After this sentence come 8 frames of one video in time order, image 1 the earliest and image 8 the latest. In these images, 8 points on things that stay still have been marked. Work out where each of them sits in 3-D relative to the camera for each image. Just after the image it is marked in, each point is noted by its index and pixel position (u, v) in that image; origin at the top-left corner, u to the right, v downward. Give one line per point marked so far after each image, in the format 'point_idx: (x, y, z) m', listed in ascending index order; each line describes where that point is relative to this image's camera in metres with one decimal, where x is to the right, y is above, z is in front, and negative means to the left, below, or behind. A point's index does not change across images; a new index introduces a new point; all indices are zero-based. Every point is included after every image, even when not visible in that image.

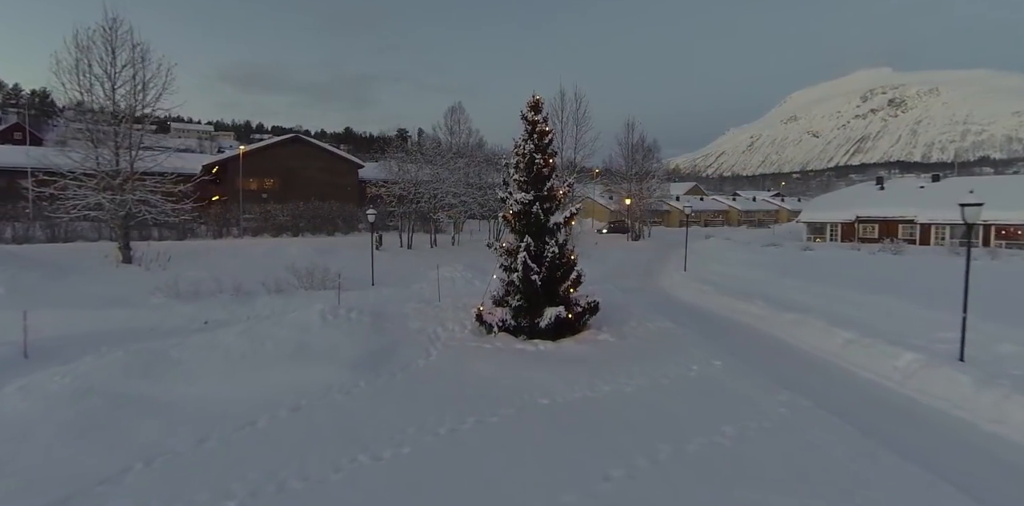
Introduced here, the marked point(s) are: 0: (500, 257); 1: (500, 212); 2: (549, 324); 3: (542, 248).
0: (-0.2, -0.1, +10.3) m
1: (-0.2, +0.8, +10.2) m
2: (+0.7, -1.3, +9.5) m
3: (+0.6, +0.1, +9.8) m
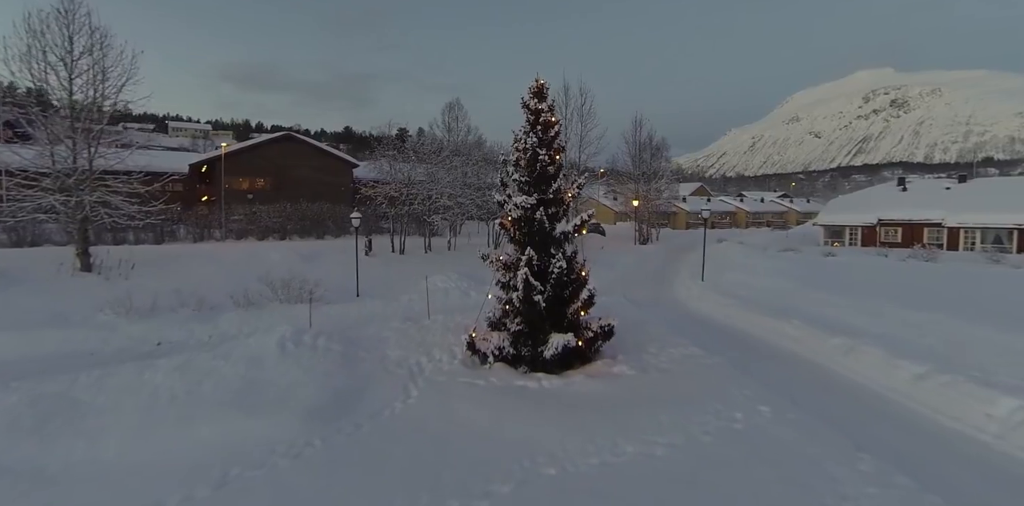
0: (-0.2, -0.3, +8.6) m
1: (-0.2, +0.6, +8.5) m
2: (+0.6, -1.5, +7.9) m
3: (+0.5, -0.1, +8.2) m
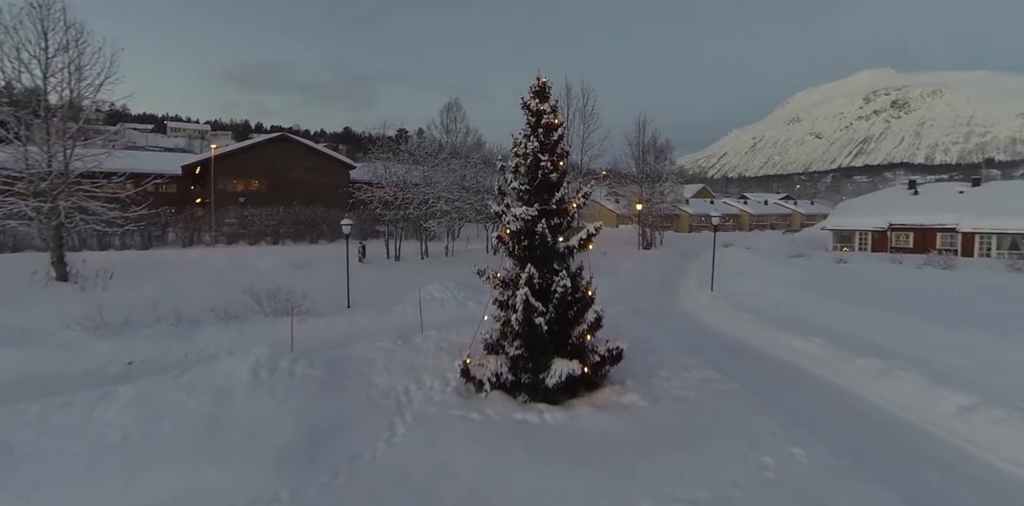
0: (-0.3, -0.5, +7.8) m
1: (-0.3, +0.3, +7.7) m
2: (+0.6, -1.8, +7.1) m
3: (+0.5, -0.4, +7.4) m
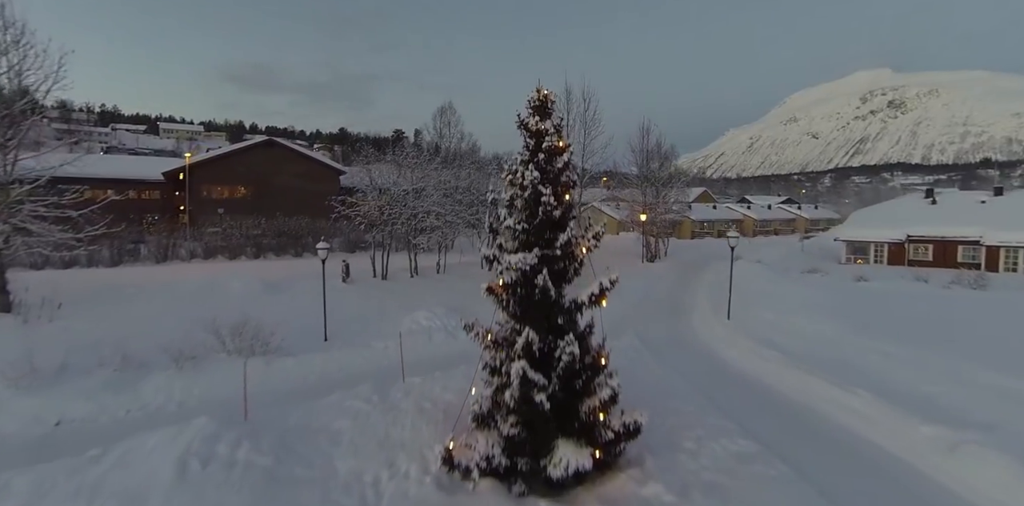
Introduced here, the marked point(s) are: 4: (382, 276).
0: (-0.3, -1.2, +6.4) m
1: (-0.3, -0.3, +6.3) m
2: (+0.6, -2.4, +5.7) m
3: (+0.5, -1.0, +6.0) m
4: (-4.6, -0.9, +18.7) m
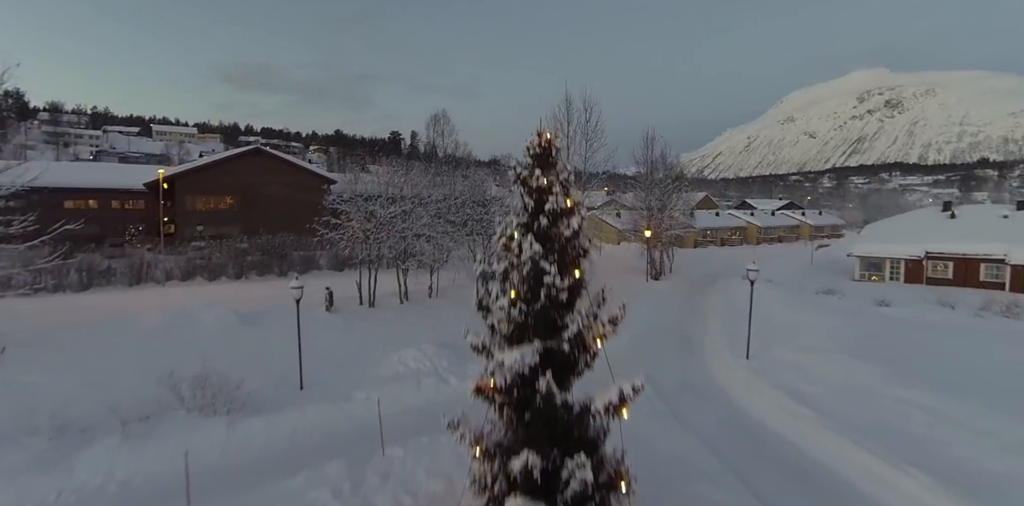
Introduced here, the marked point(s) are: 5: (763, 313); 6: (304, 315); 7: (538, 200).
0: (-0.4, -2.0, +5.1) m
1: (-0.4, -1.1, +5.0) m
2: (+0.5, -3.2, +4.4) m
3: (+0.4, -1.8, +4.7) m
4: (-4.7, -1.7, +17.4) m
5: (+8.5, -1.9, +17.7) m
6: (-6.3, -1.8, +15.8) m
7: (+0.2, +0.5, +4.9) m
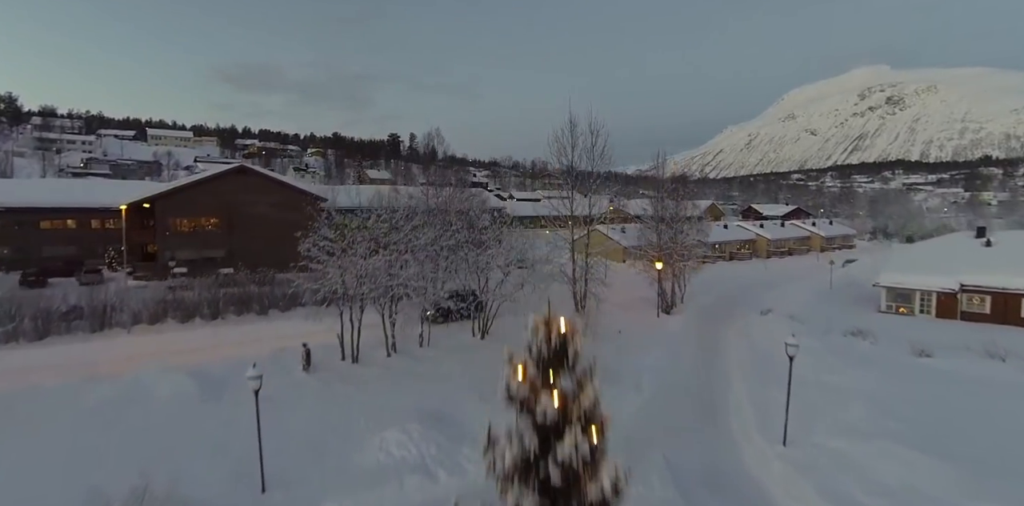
0: (-0.4, -3.5, +3.3) m
1: (-0.4, -2.6, +3.2) m
2: (+0.5, -4.7, +2.6) m
3: (+0.4, -3.3, +2.9) m
4: (-4.7, -3.1, +15.6) m
5: (+8.4, -3.3, +15.9) m
6: (-6.3, -3.3, +14.0) m
7: (+0.2, -1.0, +3.1) m
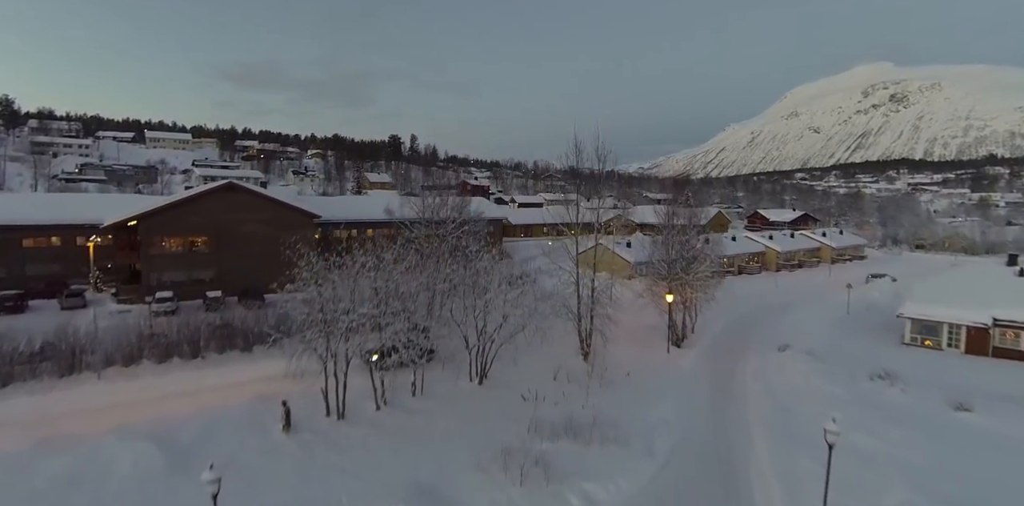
0: (-0.5, -4.8, +2.0) m
1: (-0.4, -3.9, +1.9) m
2: (+0.5, -6.0, +1.3) m
3: (+0.3, -4.6, +1.6) m
4: (-4.7, -4.4, +14.3) m
5: (+8.4, -4.5, +14.5) m
6: (-6.3, -4.5, +12.7) m
7: (+0.2, -2.3, +1.7) m
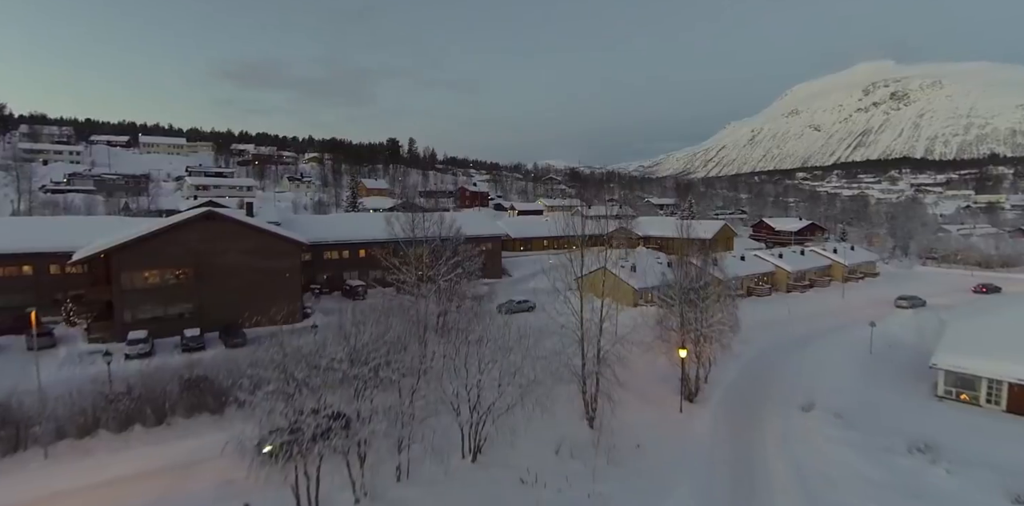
0: (-0.5, -6.6, +0.2) m
1: (-0.5, -5.8, 0.0) m
2: (+0.4, -7.9, -0.5) m
3: (+0.3, -6.5, -0.3) m
4: (-4.8, -6.2, +12.4) m
5: (+8.4, -6.3, +12.7) m
6: (-6.4, -6.3, +10.9) m
7: (+0.1, -4.1, -0.1) m
